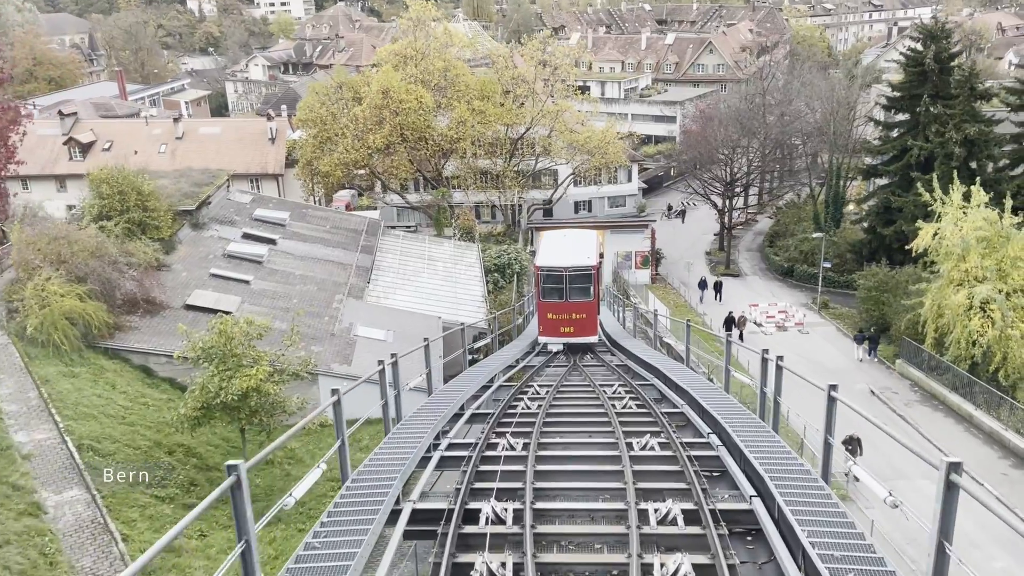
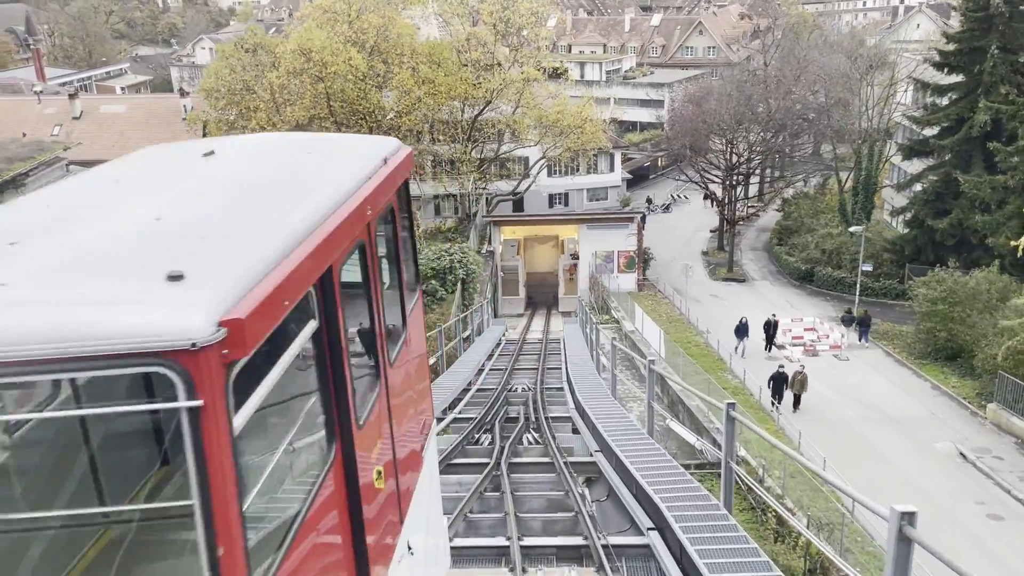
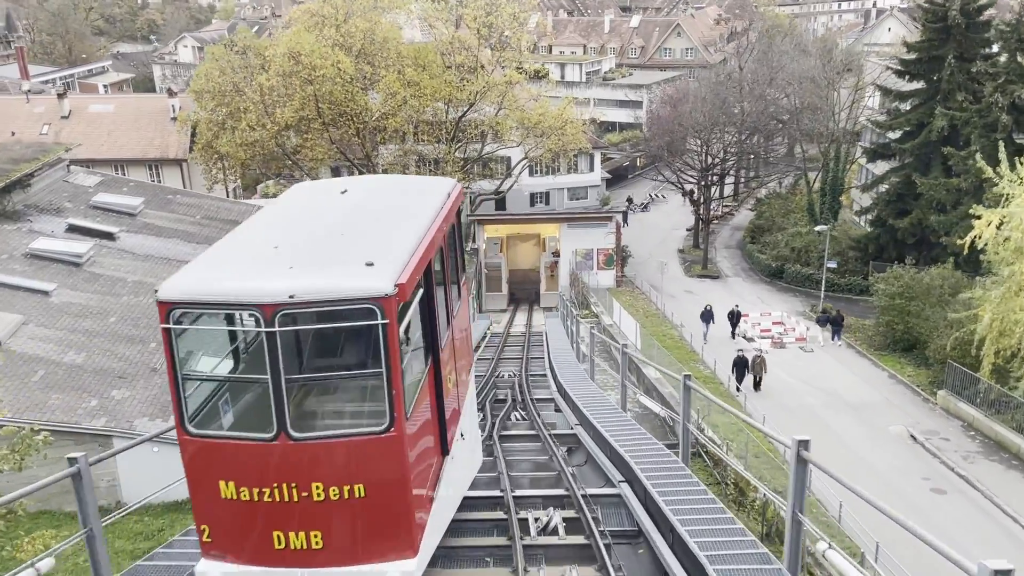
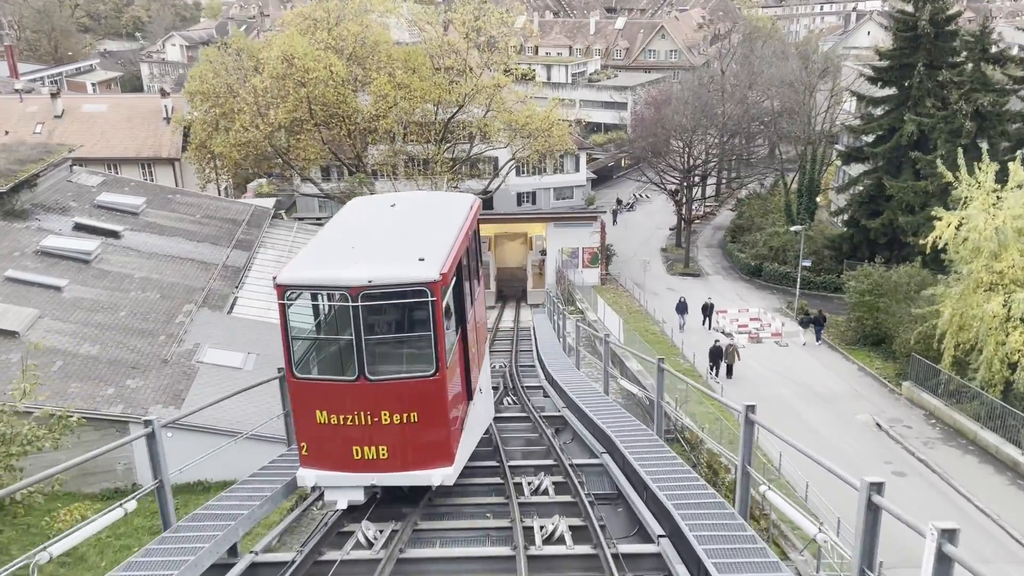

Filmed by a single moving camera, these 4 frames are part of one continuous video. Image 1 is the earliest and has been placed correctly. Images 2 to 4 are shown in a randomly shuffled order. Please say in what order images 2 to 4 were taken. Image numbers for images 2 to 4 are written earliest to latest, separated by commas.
4, 3, 2
